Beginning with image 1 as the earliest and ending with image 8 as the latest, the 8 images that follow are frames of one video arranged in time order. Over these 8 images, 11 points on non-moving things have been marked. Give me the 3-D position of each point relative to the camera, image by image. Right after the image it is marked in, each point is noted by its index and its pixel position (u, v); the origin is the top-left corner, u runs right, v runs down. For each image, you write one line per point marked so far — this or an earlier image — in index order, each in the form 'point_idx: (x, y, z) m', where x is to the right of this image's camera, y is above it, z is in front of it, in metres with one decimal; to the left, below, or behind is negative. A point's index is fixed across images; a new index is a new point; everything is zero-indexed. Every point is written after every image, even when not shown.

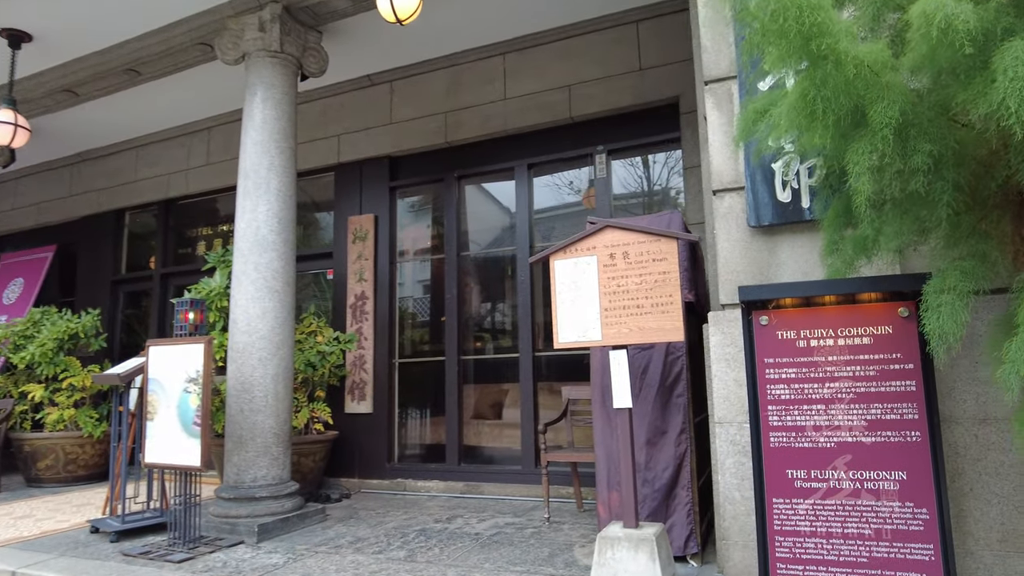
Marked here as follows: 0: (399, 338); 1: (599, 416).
0: (-1.1, -0.5, +6.6) m
1: (+0.5, -0.8, +4.0) m
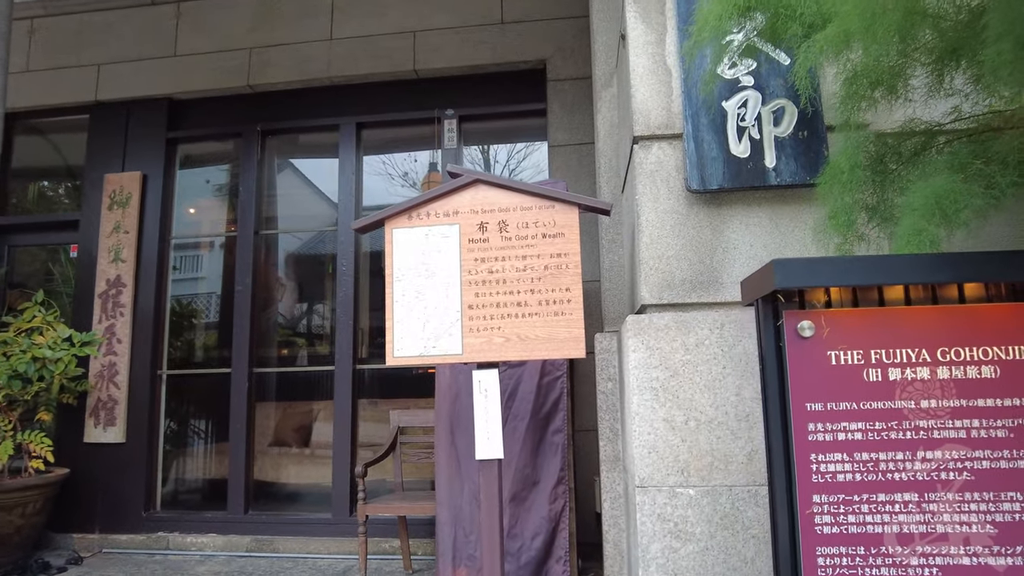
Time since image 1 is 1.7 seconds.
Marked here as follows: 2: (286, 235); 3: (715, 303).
0: (-2.5, -0.4, +4.9) m
1: (-0.3, -0.7, +2.8) m
2: (-1.7, +0.4, +5.0) m
3: (+0.6, 0.0, +2.1) m
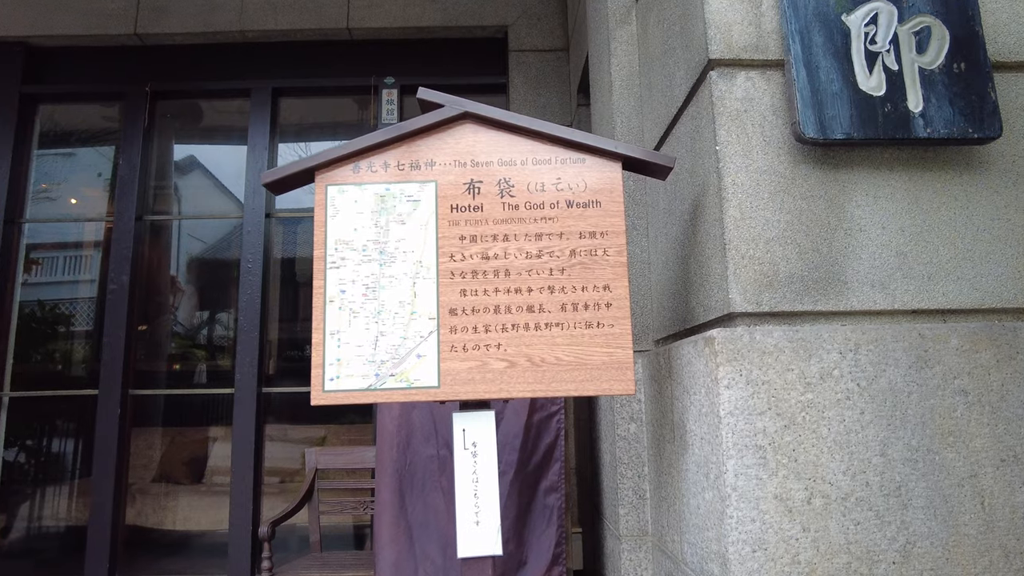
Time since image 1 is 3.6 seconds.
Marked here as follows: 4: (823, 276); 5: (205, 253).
0: (-2.8, -0.4, +3.8) m
1: (-0.4, -0.7, +1.9) m
2: (-2.0, +0.4, +4.0) m
3: (+0.6, -0.1, +1.4) m
4: (+0.6, 0.0, +1.4) m
5: (-1.9, +0.2, +4.0) m
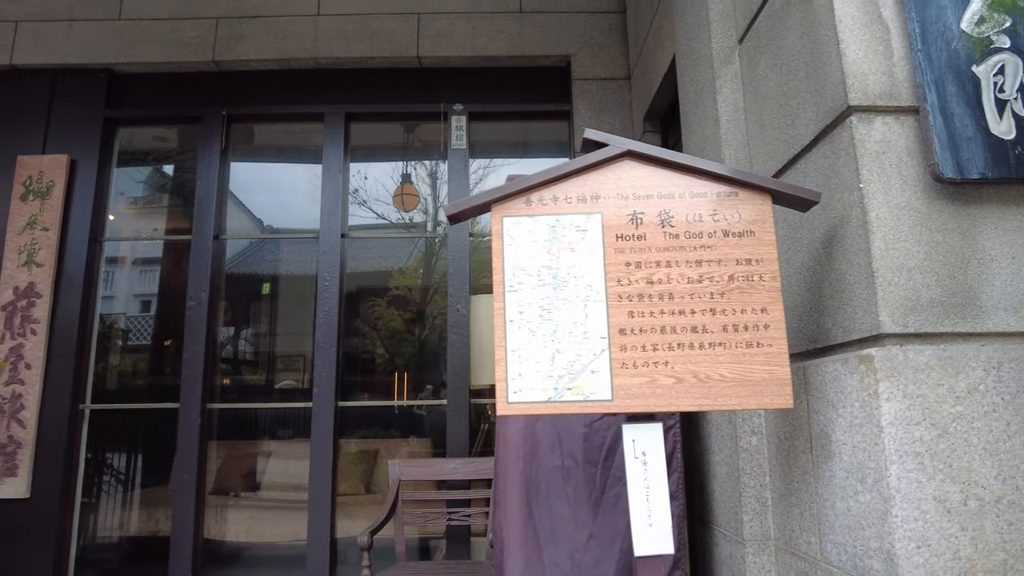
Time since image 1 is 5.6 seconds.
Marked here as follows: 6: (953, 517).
0: (-2.4, -0.5, +3.9) m
1: (0.0, -0.8, +2.1) m
2: (-1.6, +0.3, +4.2) m
3: (+1.0, -0.1, +1.5) m
4: (+1.0, 0.0, +1.5) m
5: (-1.5, +0.1, +4.2) m
6: (+0.9, -0.5, +1.4) m
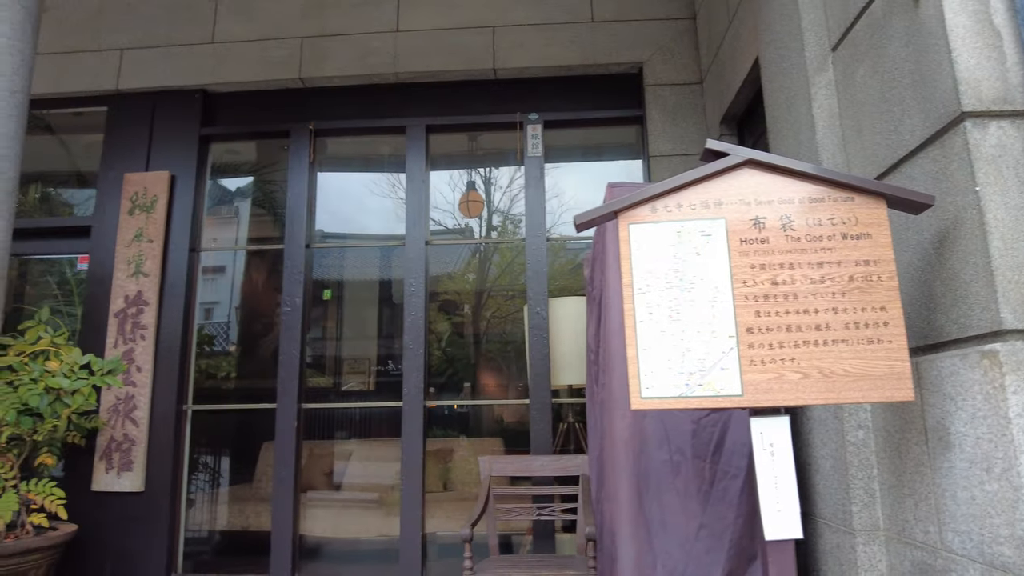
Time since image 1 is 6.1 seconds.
0: (-1.9, -0.5, +4.2) m
1: (+0.4, -0.8, +2.2) m
2: (-1.1, +0.2, +4.4) m
3: (+1.3, -0.1, +1.6) m
4: (+1.3, 0.0, +1.6) m
5: (-1.0, +0.1, +4.4) m
6: (+1.2, -0.5, +1.4) m
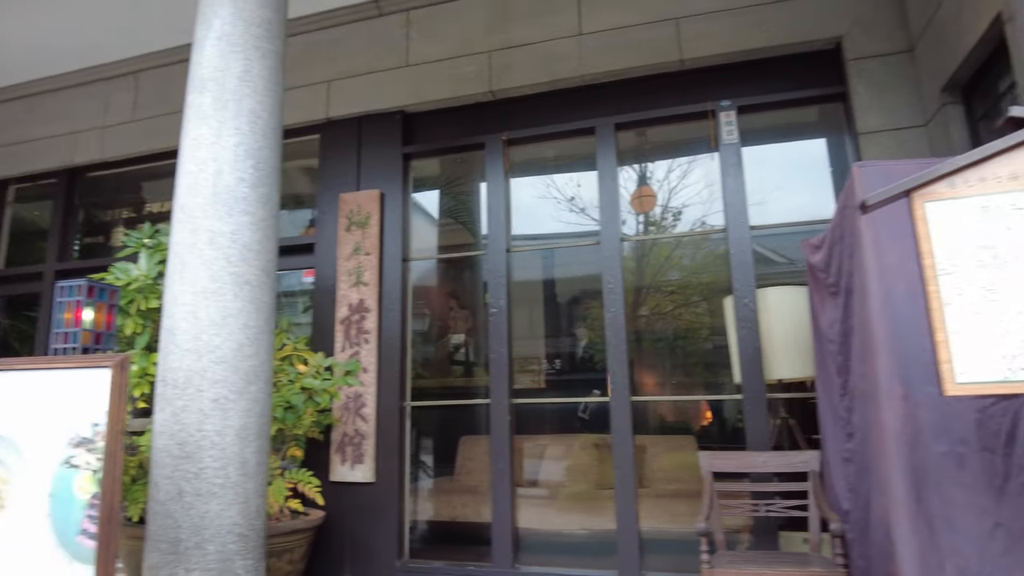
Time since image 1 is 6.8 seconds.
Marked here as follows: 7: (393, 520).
0: (-0.7, -0.6, +4.5) m
1: (+1.2, -0.7, +2.1) m
2: (+0.2, +0.2, +4.6) m
3: (+2.0, 0.0, +1.3) m
4: (+2.0, +0.1, +1.3) m
5: (+0.3, +0.1, +4.5) m
6: (+1.9, -0.4, +1.2) m
7: (-0.7, -1.4, +4.2) m
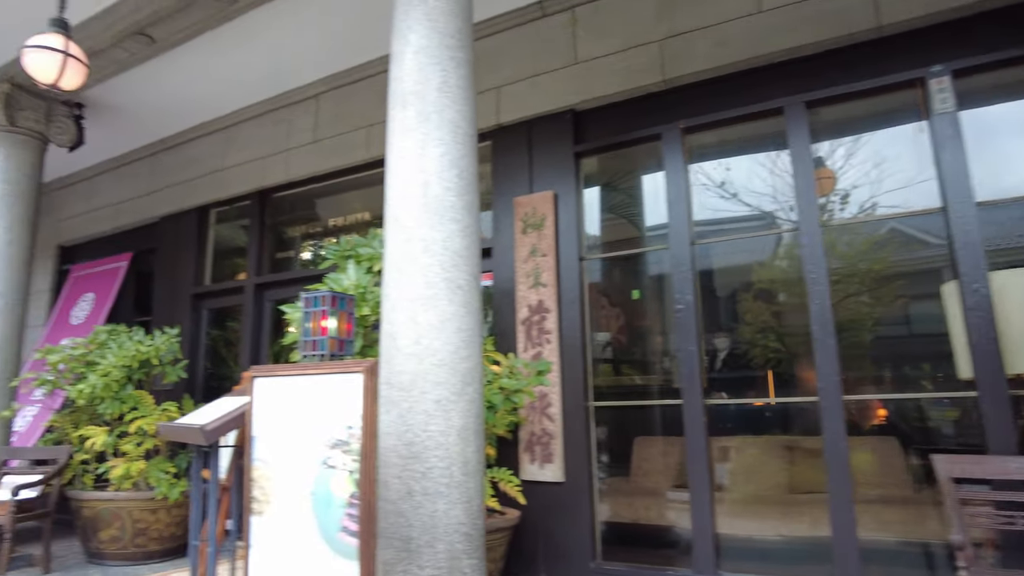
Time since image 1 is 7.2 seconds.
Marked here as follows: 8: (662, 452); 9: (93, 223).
0: (+0.6, -0.6, +4.5) m
1: (+1.9, -0.7, +1.7) m
2: (+1.3, +0.3, +4.3) m
3: (+2.5, +0.1, +0.8) m
4: (+2.5, +0.2, +0.8) m
5: (+1.4, +0.1, +4.3) m
6: (+2.4, -0.3, +0.7) m
7: (+0.4, -1.4, +4.2) m
8: (+1.2, -1.0, +4.2) m
9: (-4.6, +0.7, +7.5) m
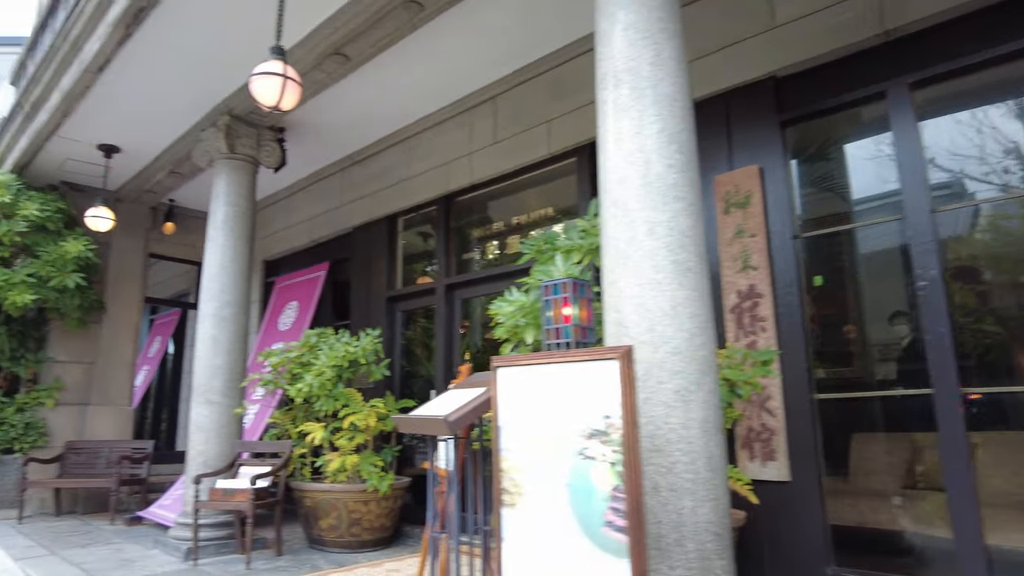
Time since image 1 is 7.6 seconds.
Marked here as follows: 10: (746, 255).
0: (+1.8, -0.4, +4.1) m
1: (+2.6, -0.5, +1.1) m
2: (+2.5, +0.4, +3.8) m
3: (+3.0, +0.3, 0.0) m
4: (+2.9, +0.4, +0.1) m
5: (+2.6, +0.3, +3.7) m
6: (+2.8, -0.1, 0.0) m
7: (+1.7, -1.3, +3.8) m
8: (+2.4, -0.9, +3.6) m
9: (-2.6, +0.6, +8.2) m
10: (+1.5, +0.2, +4.3) m
